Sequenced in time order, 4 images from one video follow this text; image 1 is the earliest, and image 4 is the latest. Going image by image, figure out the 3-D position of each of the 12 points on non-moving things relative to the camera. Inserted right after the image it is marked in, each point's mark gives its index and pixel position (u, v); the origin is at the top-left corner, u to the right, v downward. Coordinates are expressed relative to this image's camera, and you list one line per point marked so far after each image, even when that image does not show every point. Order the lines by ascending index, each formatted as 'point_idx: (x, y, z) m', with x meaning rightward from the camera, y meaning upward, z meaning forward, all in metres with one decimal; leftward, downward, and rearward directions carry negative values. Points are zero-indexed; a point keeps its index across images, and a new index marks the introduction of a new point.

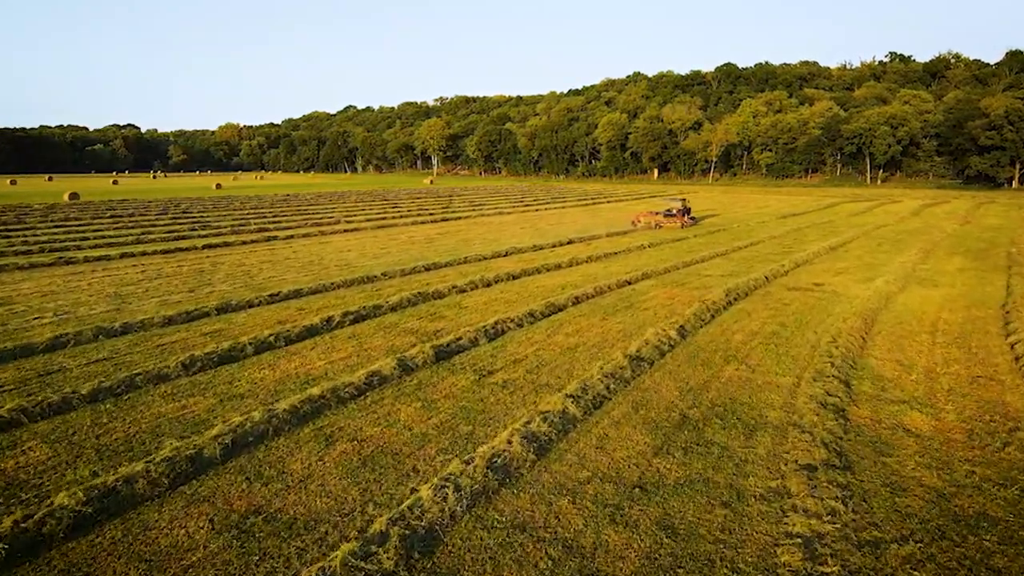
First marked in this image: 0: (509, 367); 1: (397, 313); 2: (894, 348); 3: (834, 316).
0: (-0.1, -1.3, +11.6) m
1: (-2.5, -0.5, +15.7) m
2: (+6.7, -1.1, +12.8) m
3: (+6.8, -0.6, +15.3) m
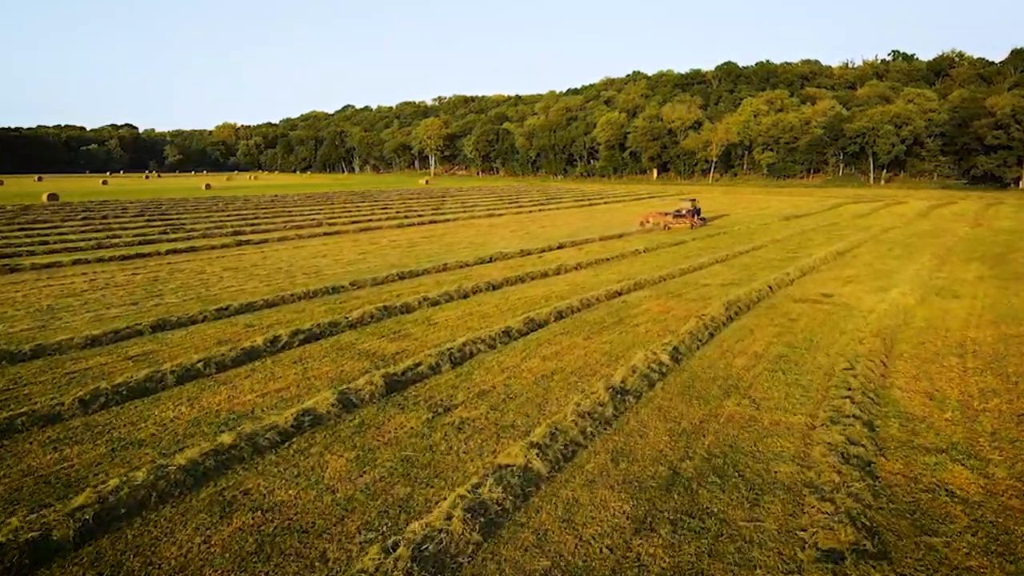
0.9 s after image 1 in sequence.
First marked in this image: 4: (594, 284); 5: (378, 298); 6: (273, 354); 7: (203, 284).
0: (-0.6, -1.6, +9.8) m
1: (-3.0, -0.8, +14.0) m
2: (+6.2, -1.4, +11.1) m
3: (+6.3, -0.9, +13.6) m
4: (+2.2, +0.1, +19.4) m
5: (-3.1, -0.2, +17.0) m
6: (-4.0, -1.1, +12.0) m
7: (-8.2, +0.1, +19.1) m
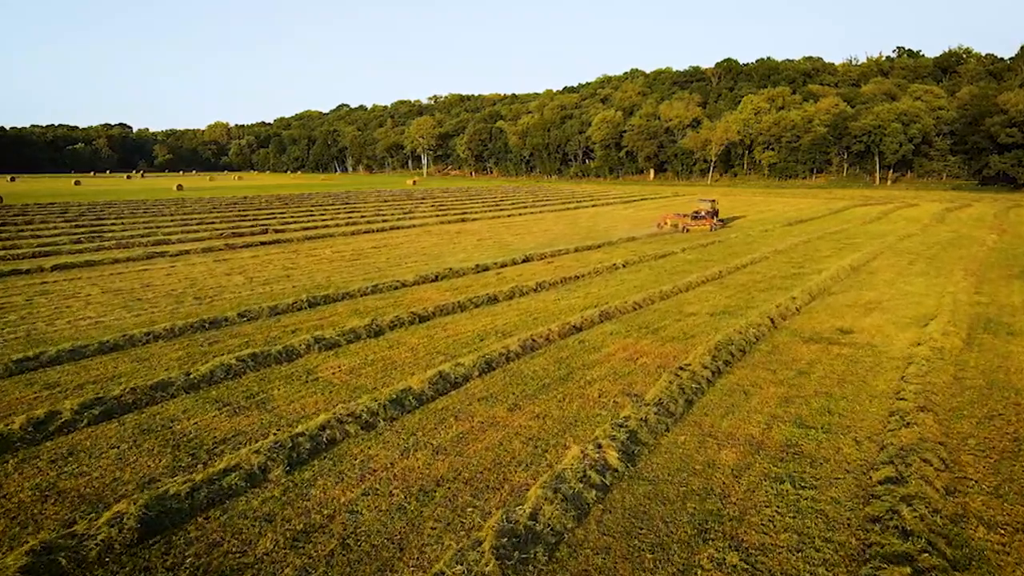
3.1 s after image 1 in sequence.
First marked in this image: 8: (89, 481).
0: (-2.0, -2.2, +5.9) m
1: (-4.4, -1.5, +10.0) m
2: (+4.8, -2.0, +7.1) m
3: (+4.9, -1.5, +9.6) m
4: (+0.8, -0.6, +15.5) m
5: (-4.5, -0.9, +13.1) m
6: (-5.3, -1.7, +8.1) m
7: (-9.6, -0.5, +15.2) m
8: (-4.2, -1.9, +7.3) m
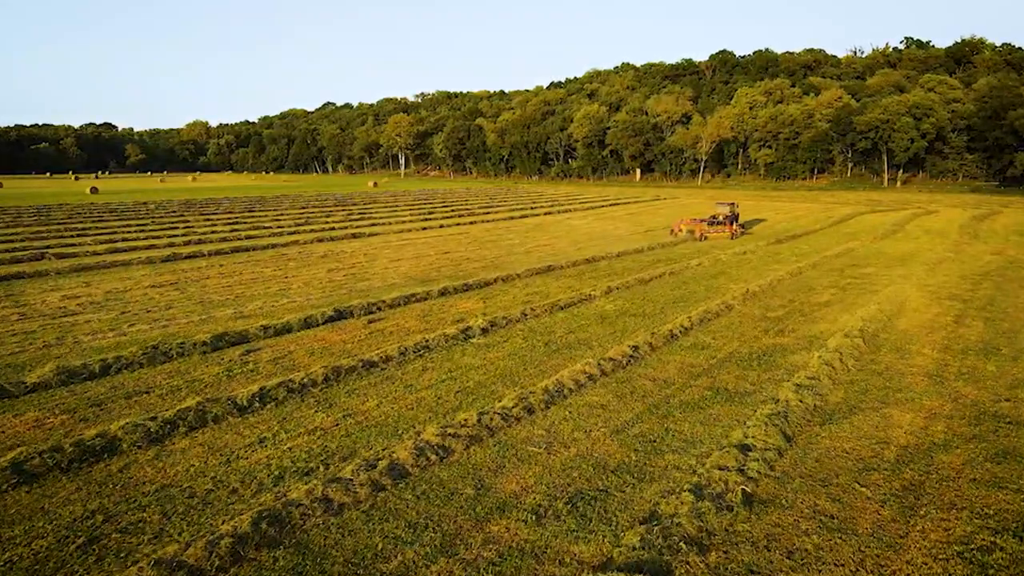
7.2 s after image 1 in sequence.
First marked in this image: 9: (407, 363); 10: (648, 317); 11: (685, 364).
0: (-6.1, -3.7, -3.2) m
1: (-8.5, -3.0, +0.9) m
2: (+0.7, -3.5, -2.1) m
3: (+0.8, -3.0, +0.5) m
4: (-3.3, -2.1, +6.3) m
5: (-8.6, -2.4, +4.0) m
6: (-9.5, -3.3, -1.0) m
7: (-13.7, -2.1, +6.1) m
8: (-8.4, -3.5, -1.9) m
9: (-1.6, -1.2, +11.9) m
10: (+2.8, -0.6, +15.2) m
11: (+2.8, -1.2, +11.6) m
